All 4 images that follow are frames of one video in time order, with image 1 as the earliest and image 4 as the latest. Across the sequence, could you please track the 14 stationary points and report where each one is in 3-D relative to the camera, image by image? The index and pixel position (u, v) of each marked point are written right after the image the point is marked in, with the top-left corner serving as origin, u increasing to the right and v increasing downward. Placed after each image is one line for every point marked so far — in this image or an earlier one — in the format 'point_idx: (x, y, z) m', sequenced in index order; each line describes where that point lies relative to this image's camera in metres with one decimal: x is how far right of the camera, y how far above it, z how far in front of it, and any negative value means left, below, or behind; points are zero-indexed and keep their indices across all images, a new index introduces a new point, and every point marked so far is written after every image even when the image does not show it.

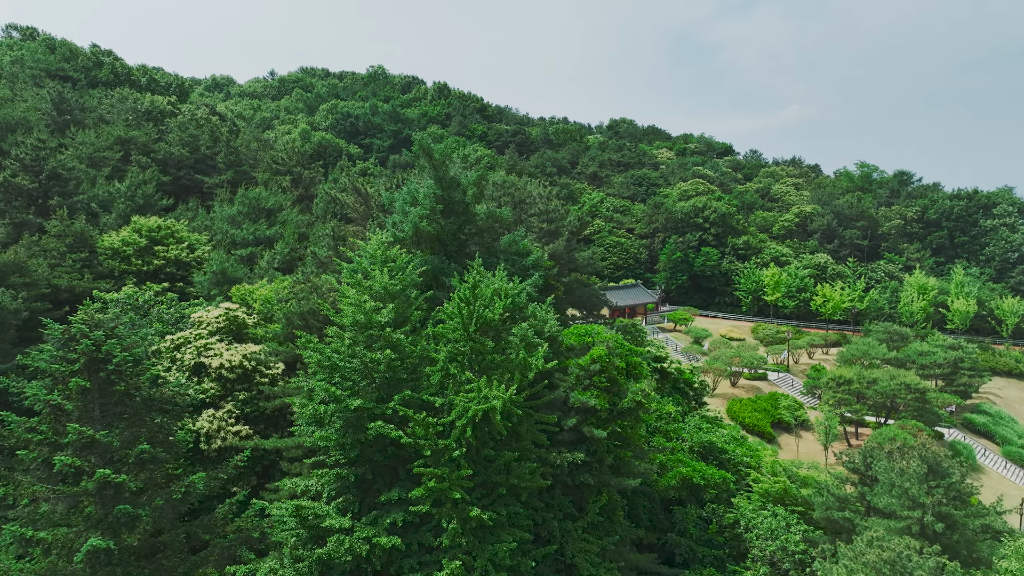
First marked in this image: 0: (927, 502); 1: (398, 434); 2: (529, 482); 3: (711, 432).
0: (+7.8, -4.1, +10.0) m
1: (-1.9, -2.5, +9.1) m
2: (+0.3, -3.5, +9.5) m
3: (+5.9, -4.3, +15.8) m
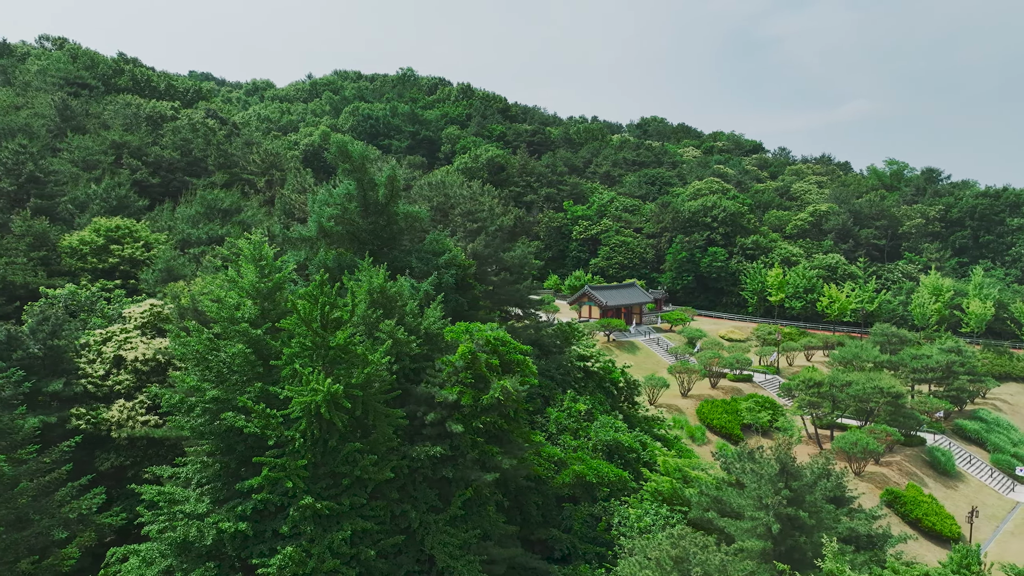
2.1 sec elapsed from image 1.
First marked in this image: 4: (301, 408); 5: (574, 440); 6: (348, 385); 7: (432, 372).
0: (+4.8, -4.1, +9.8) m
1: (-4.9, -2.5, +9.5) m
2: (-2.7, -3.5, +9.8) m
3: (+3.3, -4.3, +15.8) m
4: (-3.9, -2.2, +9.6) m
5: (+1.8, -4.3, +14.8) m
6: (-3.1, -1.8, +9.8) m
7: (-1.8, -1.9, +11.6) m
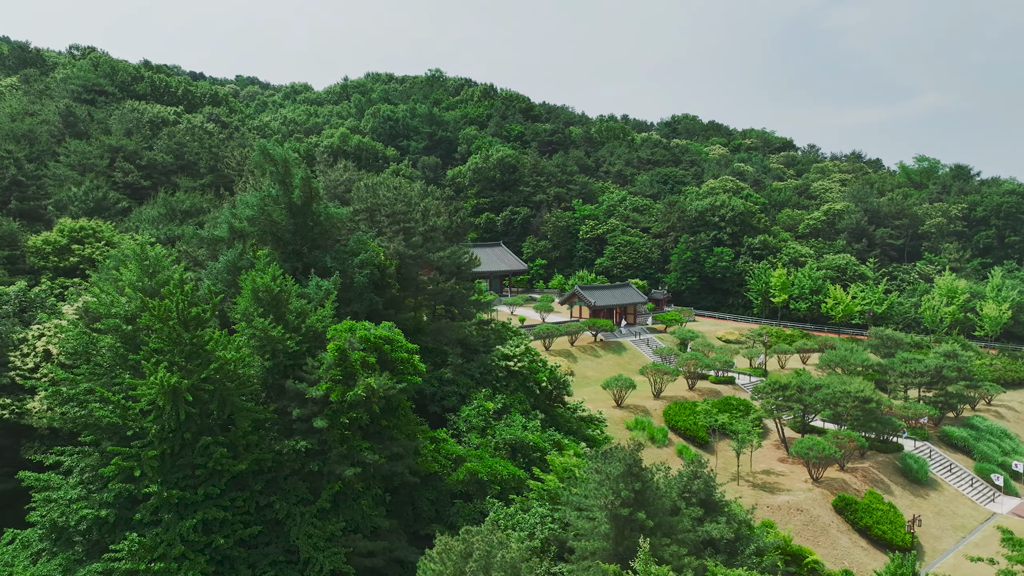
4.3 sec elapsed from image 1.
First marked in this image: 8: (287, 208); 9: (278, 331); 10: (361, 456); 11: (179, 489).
0: (+1.9, -4.1, +9.8) m
1: (-7.9, -2.4, +10.0) m
2: (-5.6, -3.4, +10.2) m
3: (+0.6, -4.3, +15.9) m
4: (-6.9, -2.2, +10.0) m
5: (-1.0, -4.3, +15.0) m
6: (-6.1, -1.8, +10.2) m
7: (-4.6, -1.8, +11.9) m
8: (-7.2, +2.6, +16.7) m
9: (-5.2, -1.0, +11.9) m
10: (-3.3, -3.7, +11.5) m
11: (-6.4, -3.9, +10.2) m
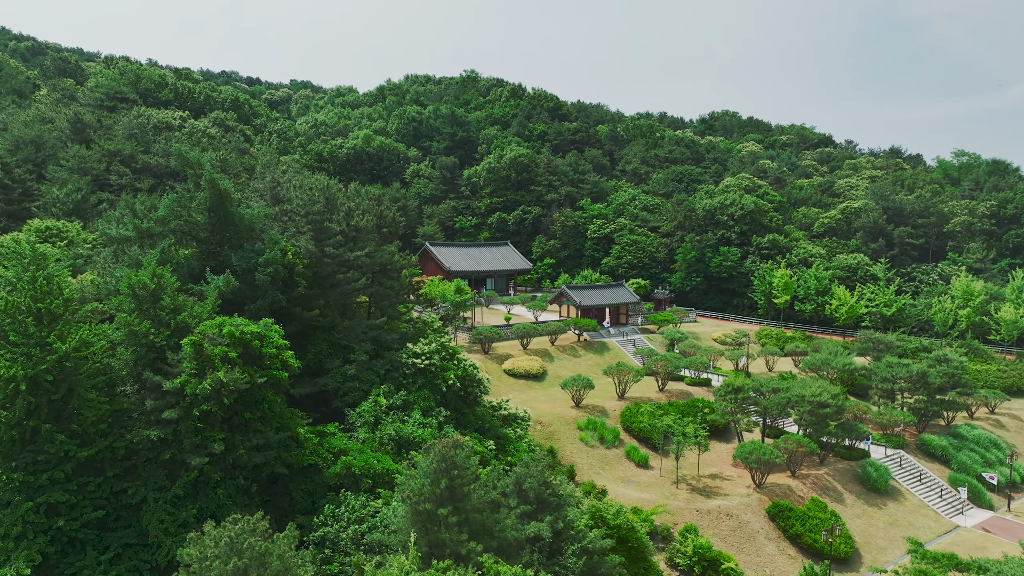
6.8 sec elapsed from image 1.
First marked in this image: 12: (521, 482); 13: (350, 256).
0: (-1.8, -4.0, +10.0) m
1: (-11.5, -2.3, +10.8) m
2: (-9.2, -3.4, +10.8) m
3: (-2.6, -4.2, +16.1) m
4: (-10.5, -2.1, +10.8) m
5: (-4.3, -4.2, +15.4) m
6: (-9.7, -1.7, +10.9) m
7: (-8.1, -1.8, +12.5) m
8: (-10.3, +2.6, +17.4) m
9: (-8.7, -0.9, +12.5) m
10: (-6.8, -3.6, +12.0) m
11: (-10.0, -3.8, +10.9) m
12: (+0.2, -4.2, +11.4) m
13: (-5.9, +1.2, +19.1) m
